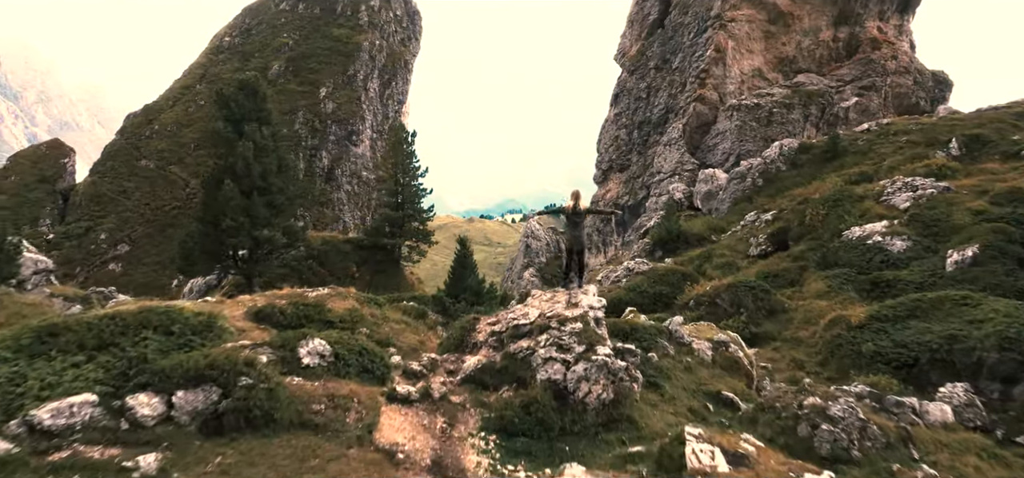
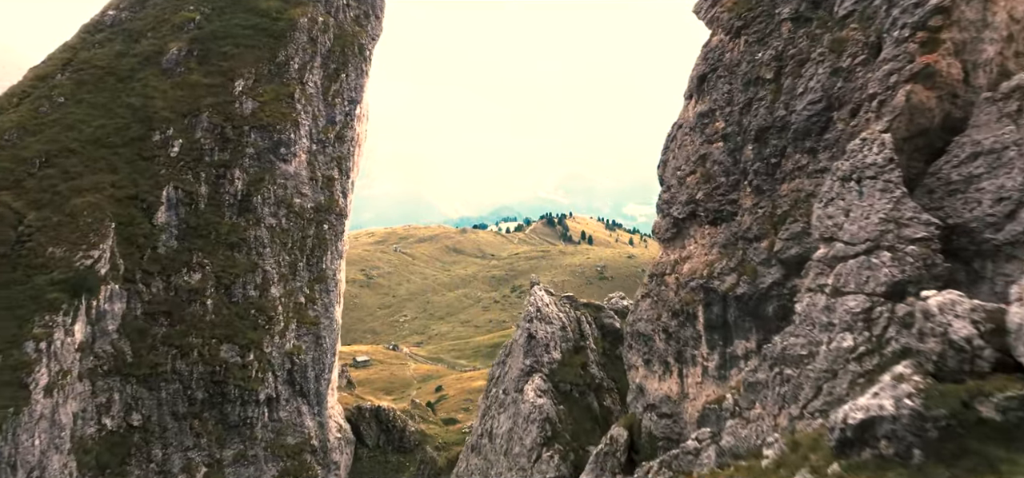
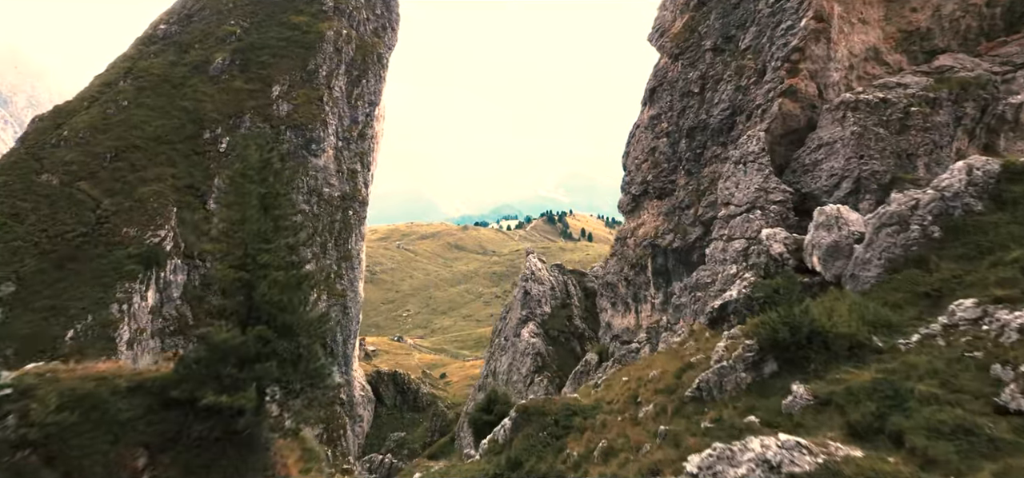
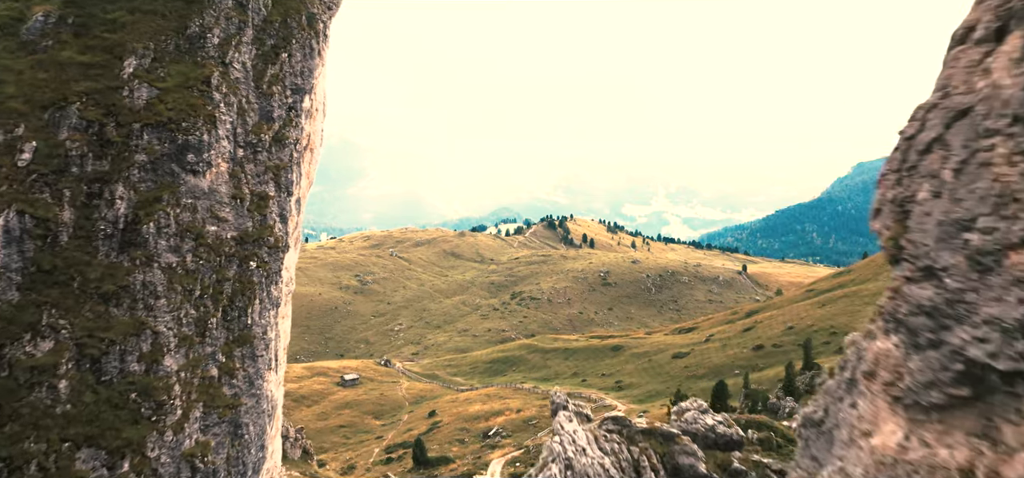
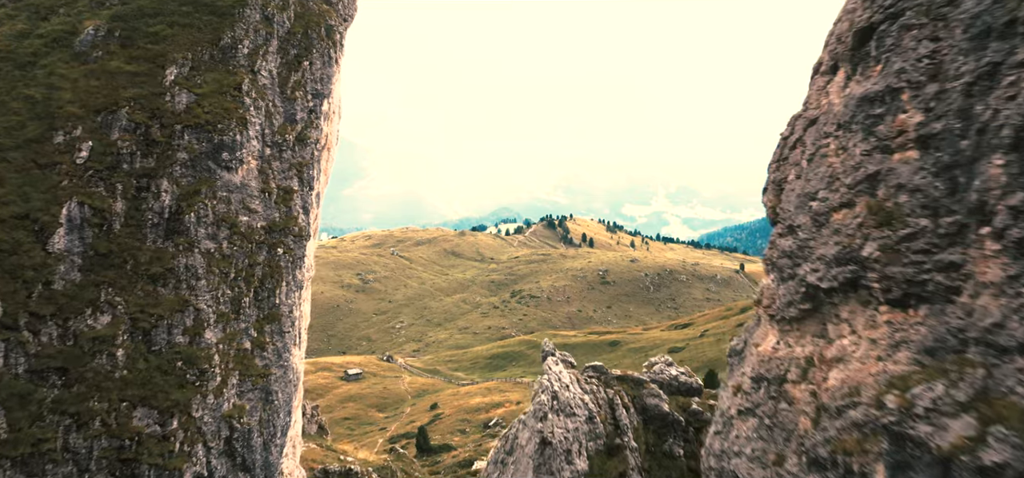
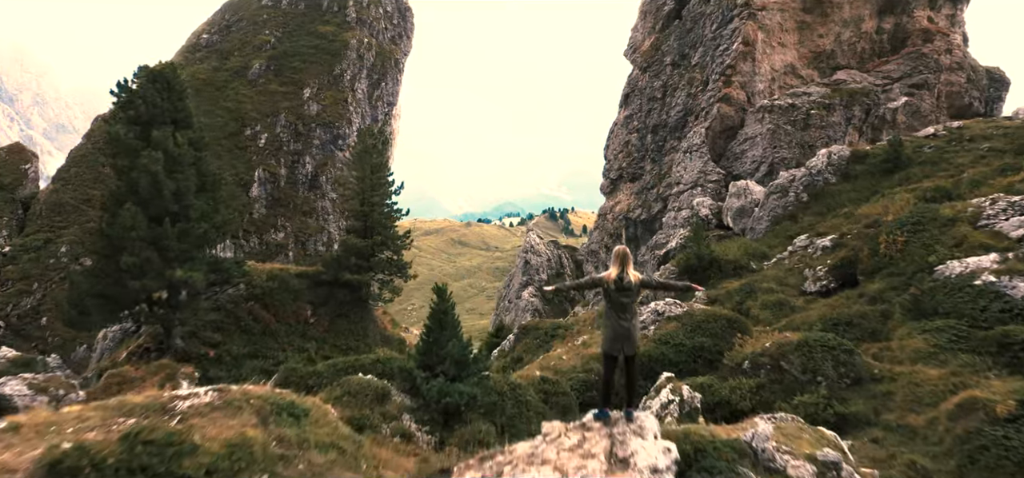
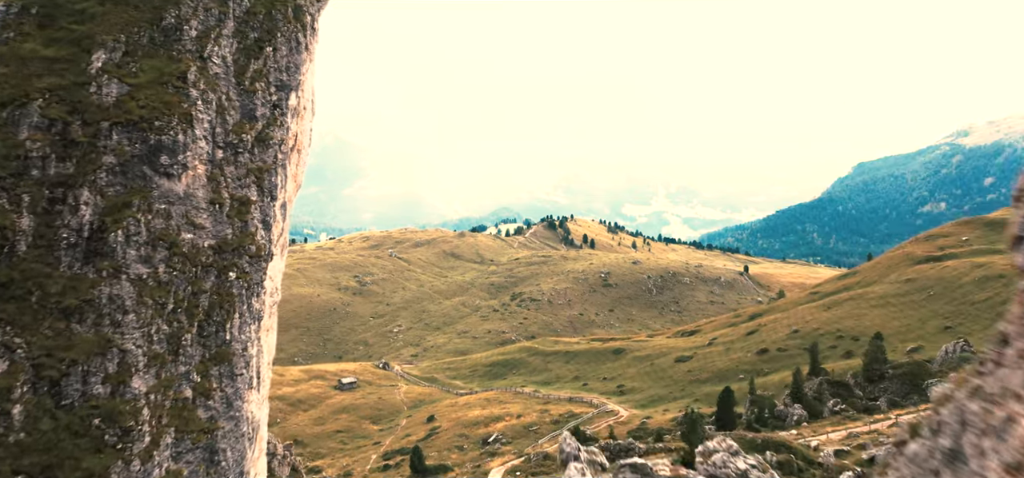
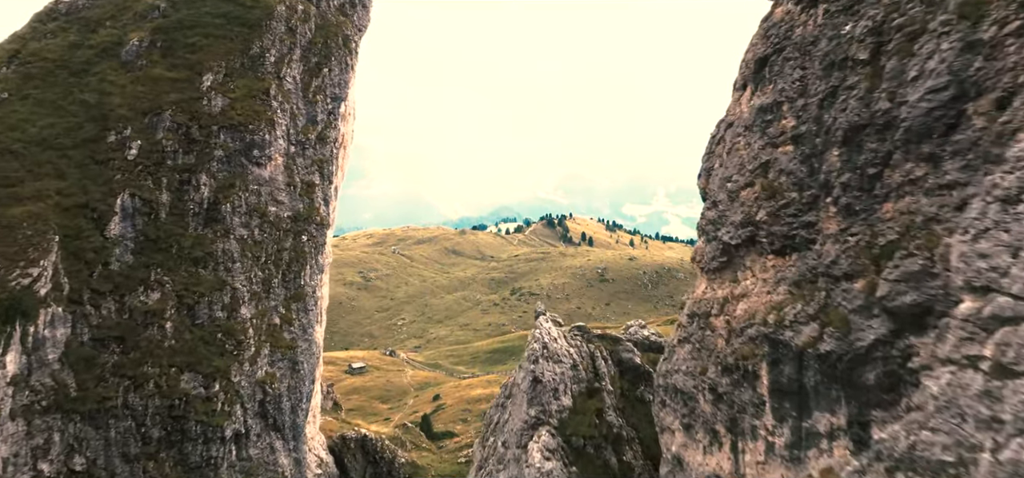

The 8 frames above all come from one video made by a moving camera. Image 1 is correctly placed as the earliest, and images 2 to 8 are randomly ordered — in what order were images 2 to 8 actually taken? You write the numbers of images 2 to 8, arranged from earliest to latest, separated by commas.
6, 3, 2, 8, 5, 4, 7
